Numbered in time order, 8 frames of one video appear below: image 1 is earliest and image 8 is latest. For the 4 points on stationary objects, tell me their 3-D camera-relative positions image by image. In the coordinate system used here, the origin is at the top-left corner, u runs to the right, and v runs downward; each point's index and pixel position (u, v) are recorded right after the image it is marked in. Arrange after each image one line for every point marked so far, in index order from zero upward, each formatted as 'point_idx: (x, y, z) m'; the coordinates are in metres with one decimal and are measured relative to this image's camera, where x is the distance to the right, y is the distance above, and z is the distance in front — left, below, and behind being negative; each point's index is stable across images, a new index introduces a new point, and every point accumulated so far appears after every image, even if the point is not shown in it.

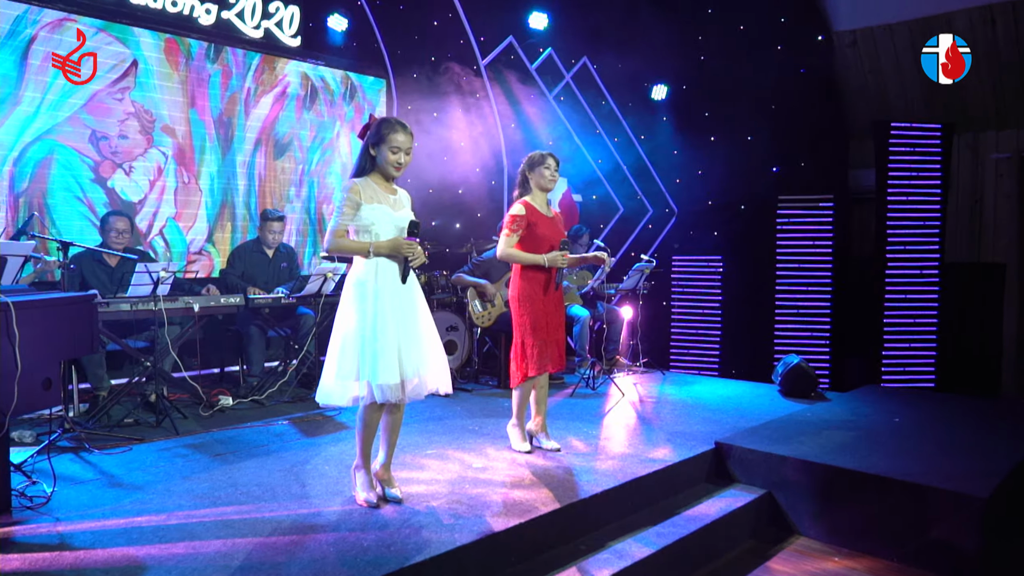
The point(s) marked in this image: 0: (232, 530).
0: (-1.1, -0.9, +2.8) m
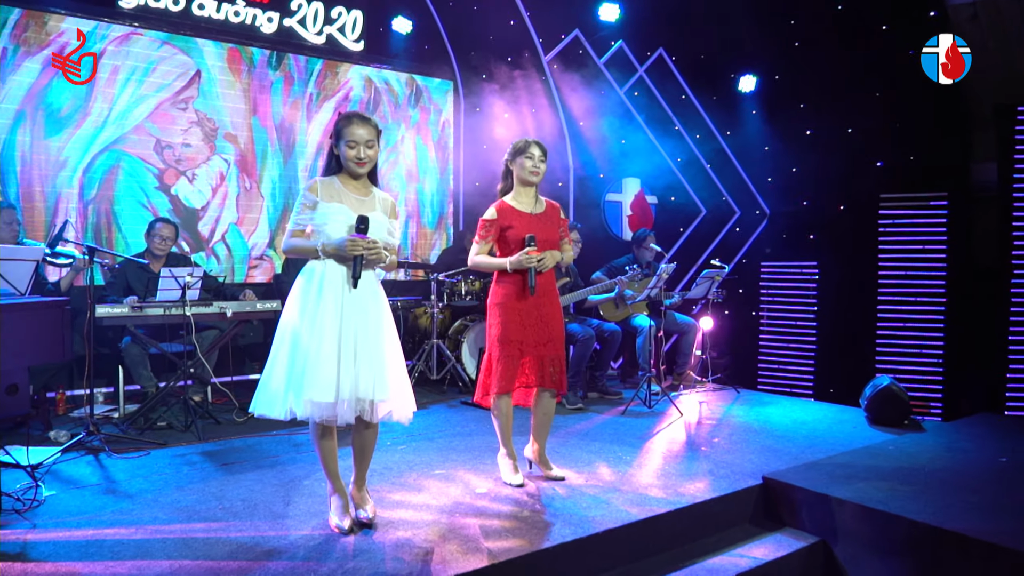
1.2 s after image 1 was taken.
0: (-1.2, -0.9, +2.6) m
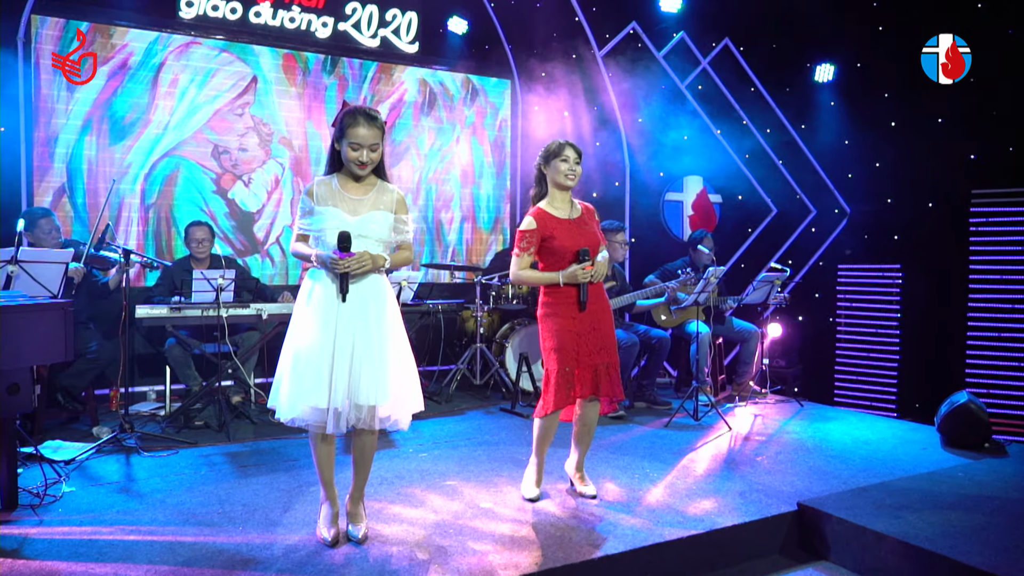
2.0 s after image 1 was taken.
0: (-1.2, -1.0, +2.6) m
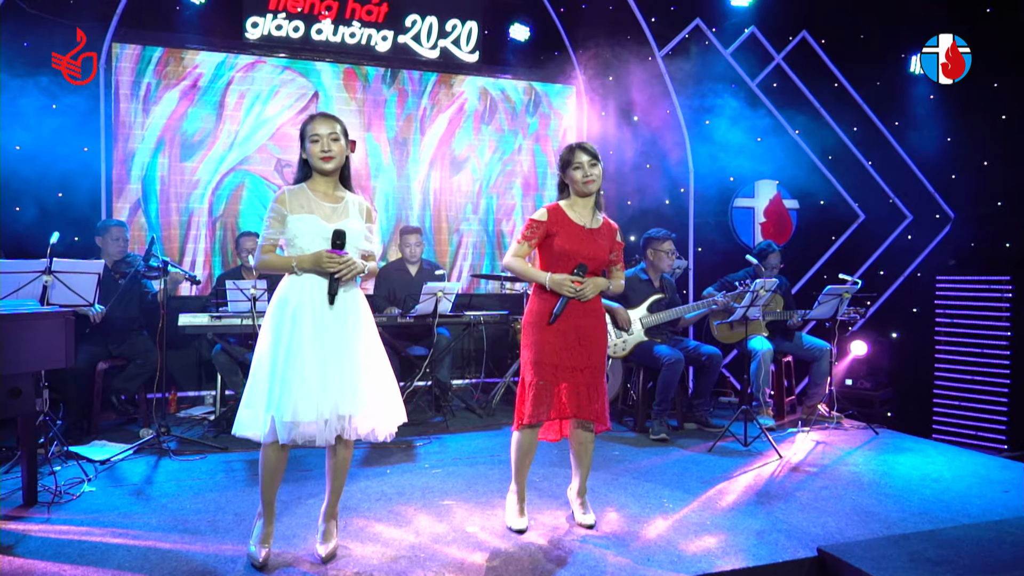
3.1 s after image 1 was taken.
0: (-1.4, -1.0, +2.6) m
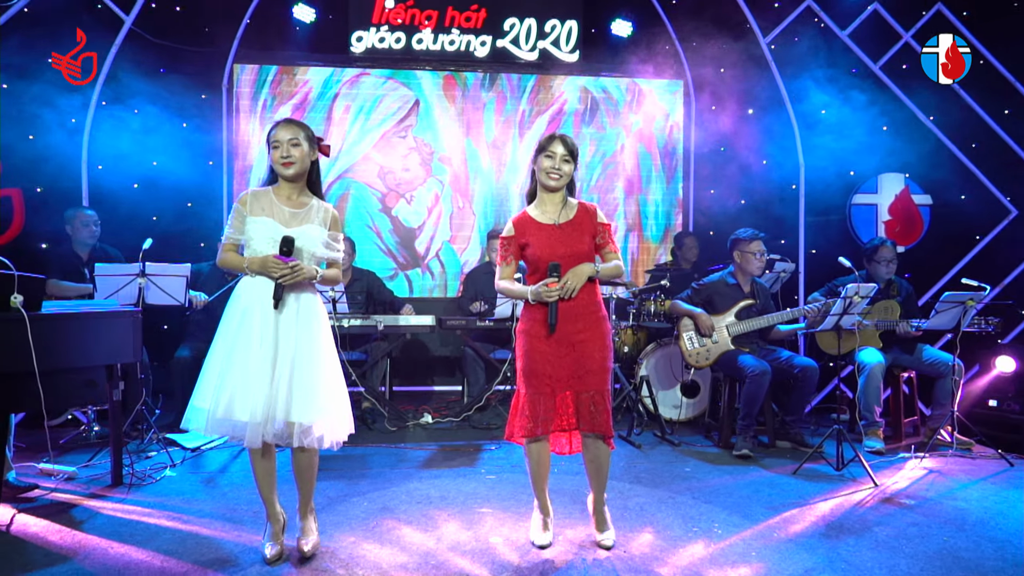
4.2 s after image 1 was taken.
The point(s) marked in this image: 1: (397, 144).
0: (-1.3, -1.0, +2.8) m
1: (-1.0, +1.2, +6.3) m
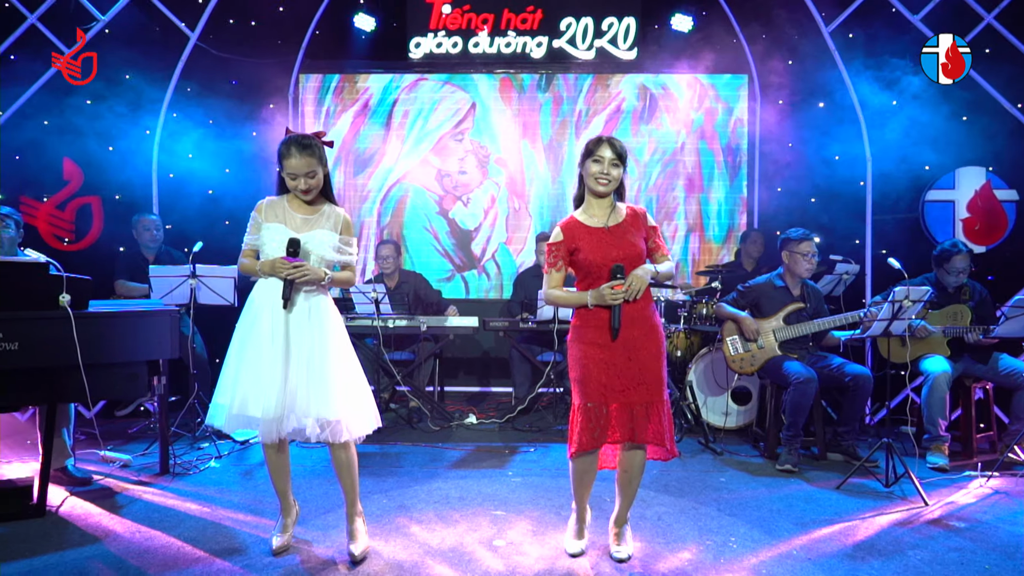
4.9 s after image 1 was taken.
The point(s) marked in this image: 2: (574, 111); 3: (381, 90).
0: (-1.3, -1.0, +3.0) m
1: (-0.5, +1.2, +6.4) m
2: (+0.5, +1.5, +6.3) m
3: (-1.1, +1.7, +6.3) m
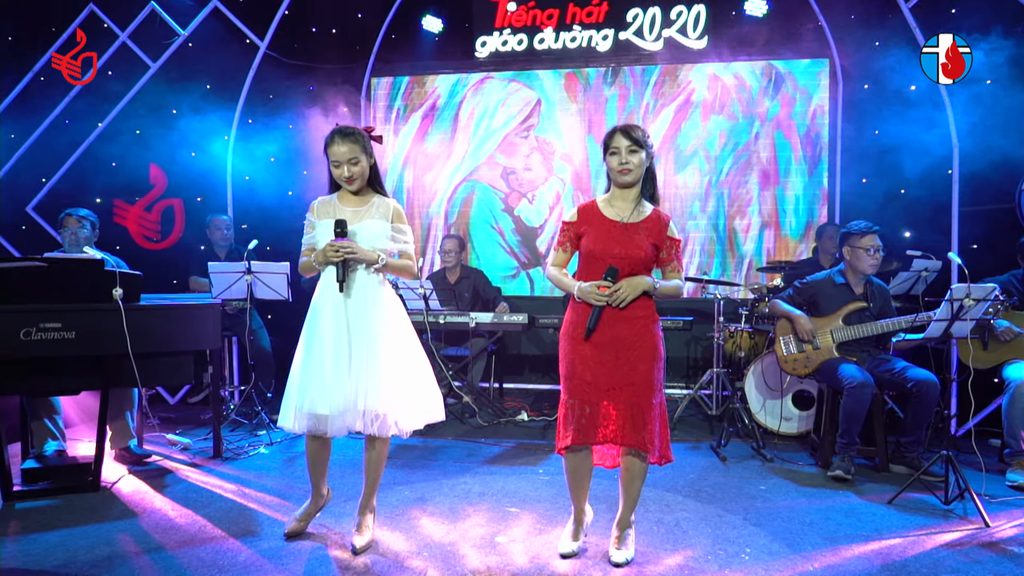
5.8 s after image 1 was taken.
0: (-1.2, -1.0, +3.1) m
1: (+0.1, +1.3, +6.4) m
2: (+1.1, +1.6, +6.2) m
3: (-0.6, +1.7, +6.4) m
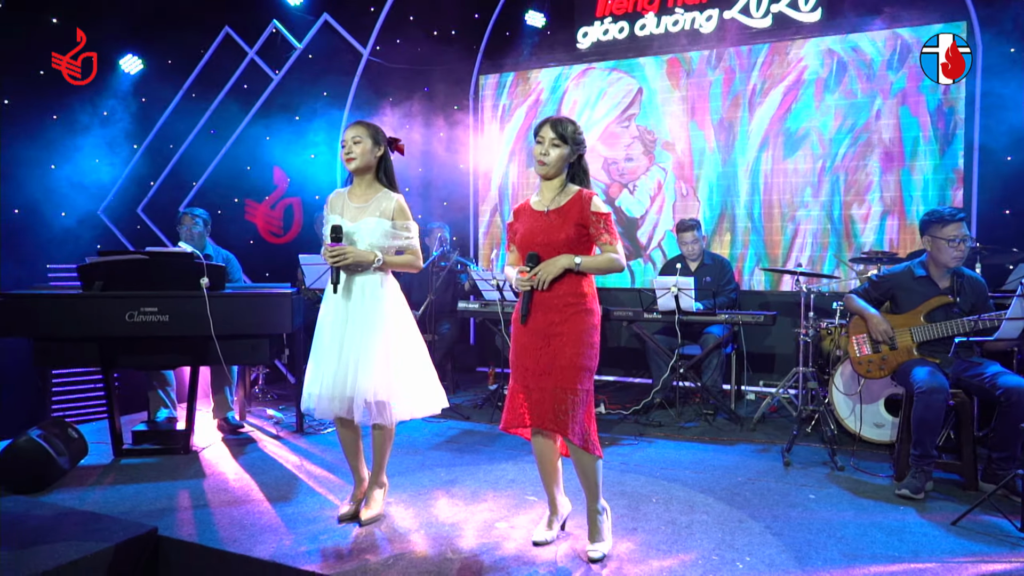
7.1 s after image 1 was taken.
0: (-1.1, -0.9, +3.5) m
1: (+0.9, +1.3, +6.3) m
2: (+1.9, +1.6, +5.8) m
3: (+0.3, +1.8, +6.5) m
